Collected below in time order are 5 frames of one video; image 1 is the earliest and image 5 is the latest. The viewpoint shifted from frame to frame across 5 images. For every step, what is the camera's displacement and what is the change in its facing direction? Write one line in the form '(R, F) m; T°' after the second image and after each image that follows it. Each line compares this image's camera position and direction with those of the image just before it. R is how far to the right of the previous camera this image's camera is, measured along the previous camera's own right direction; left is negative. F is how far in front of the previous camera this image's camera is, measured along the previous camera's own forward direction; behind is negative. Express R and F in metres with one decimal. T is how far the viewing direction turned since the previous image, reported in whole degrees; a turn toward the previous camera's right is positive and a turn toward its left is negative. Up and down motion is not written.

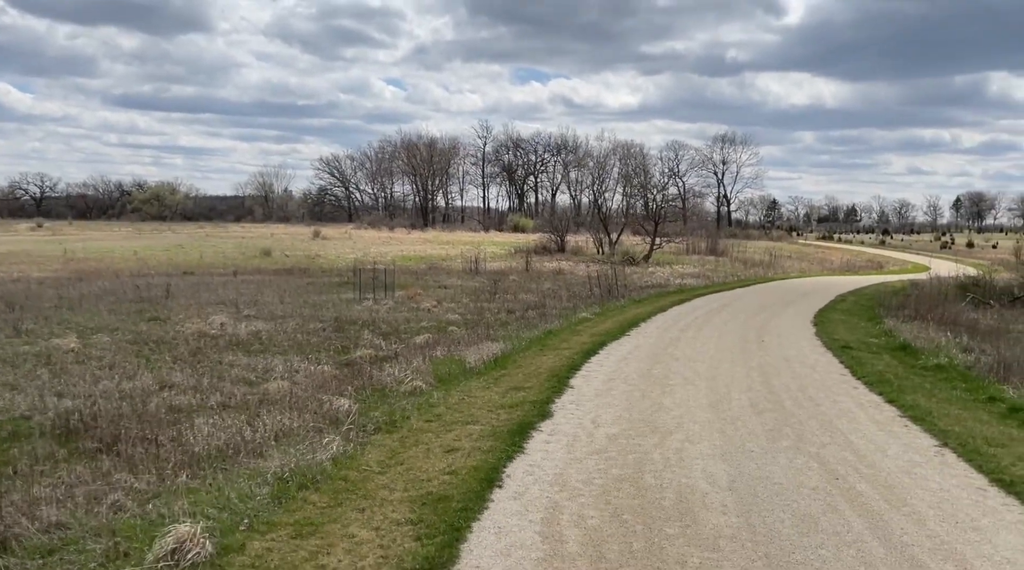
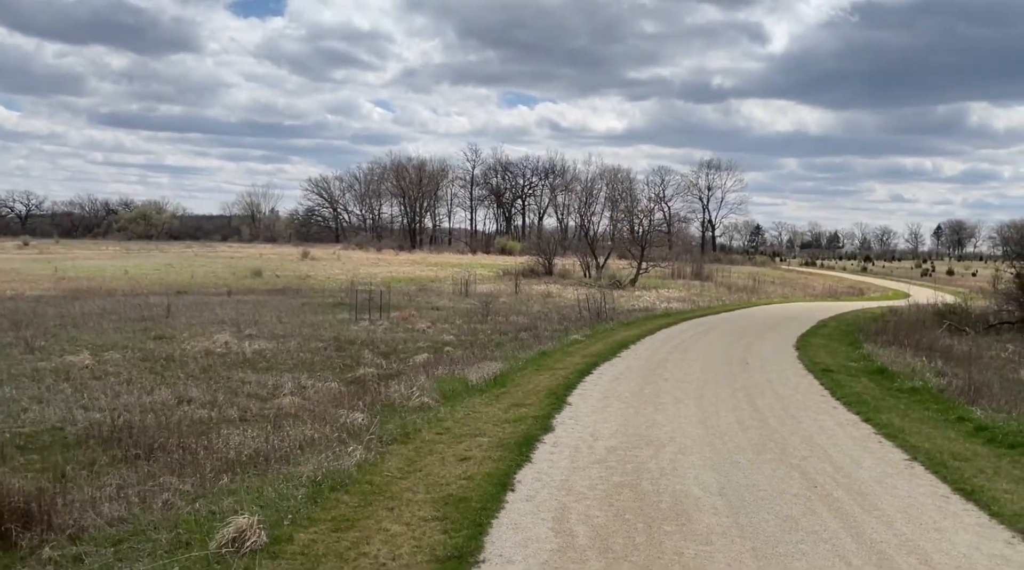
(-0.3, -0.8) m; +1°
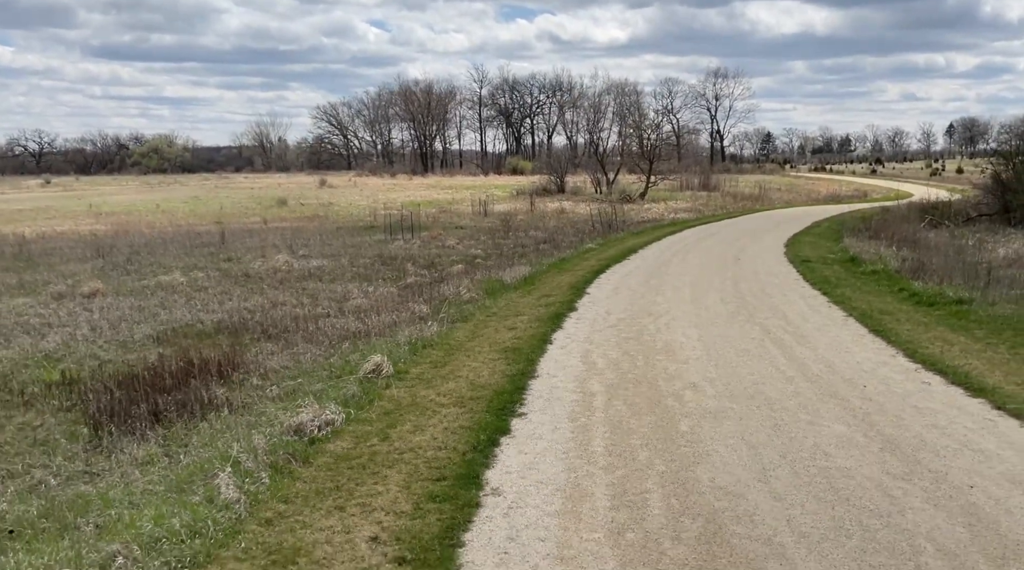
(-0.3, -3.0) m; -1°
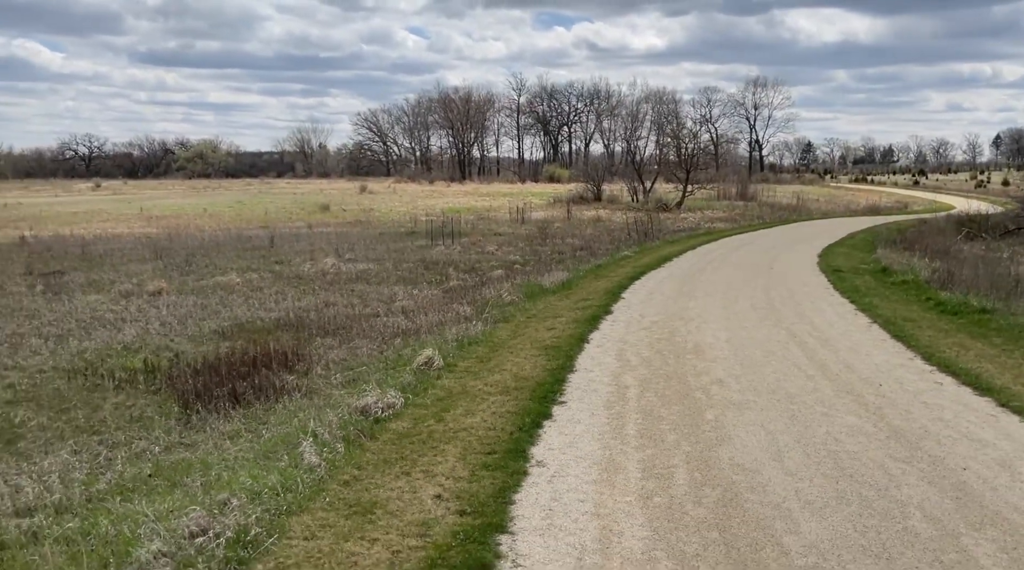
(-0.1, -0.8) m; -2°
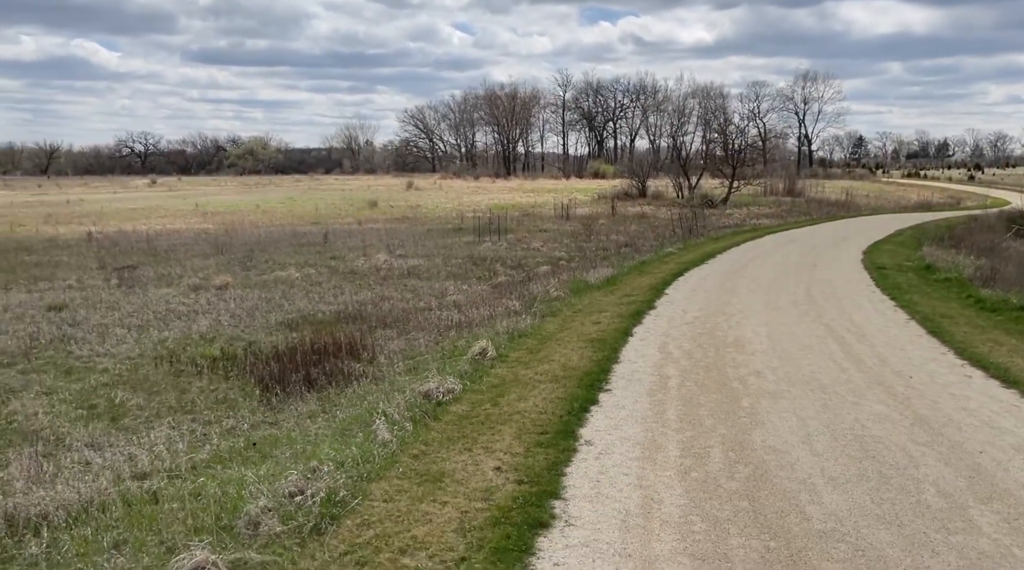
(-0.1, -0.7) m; -3°
